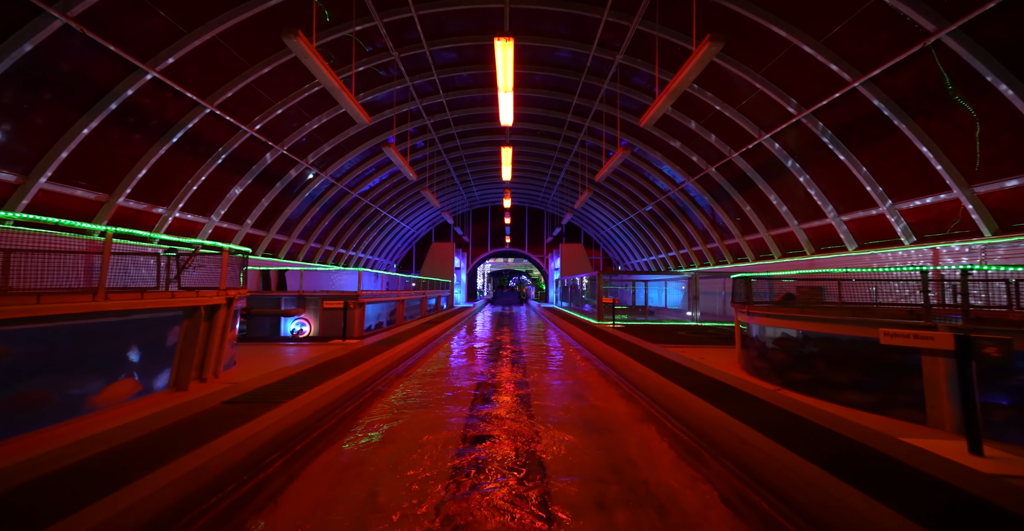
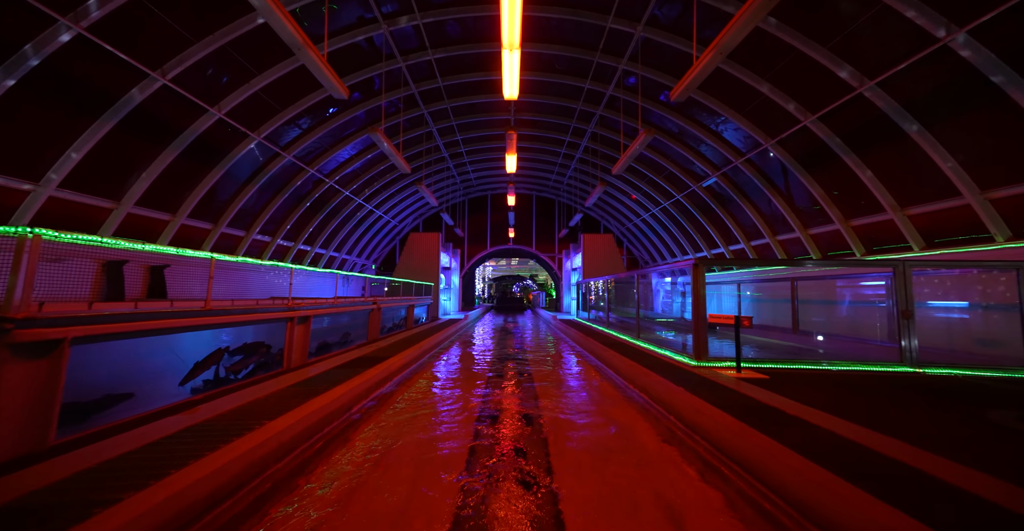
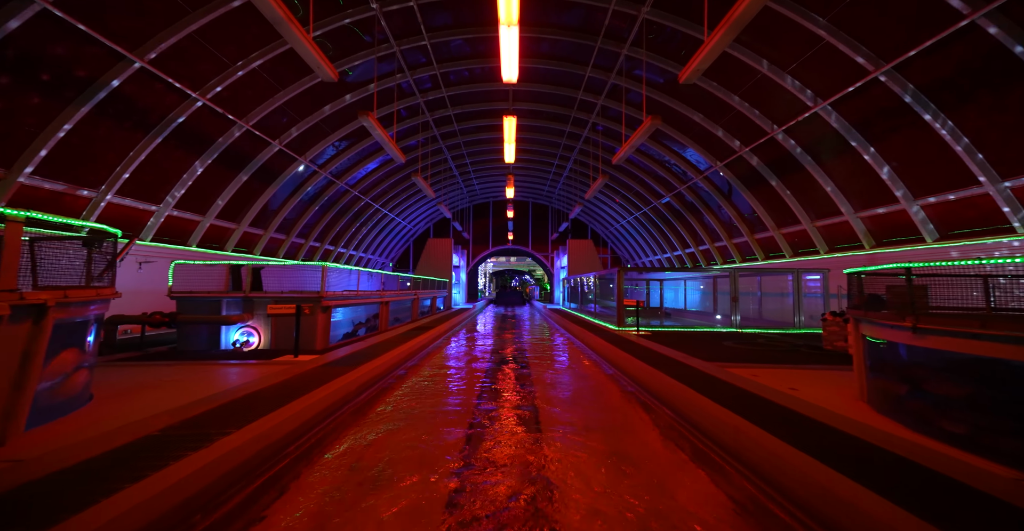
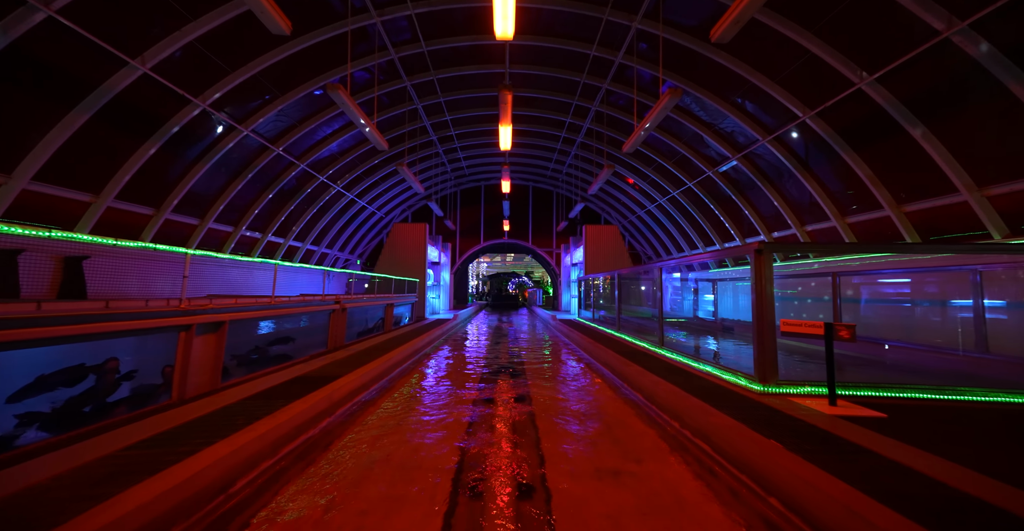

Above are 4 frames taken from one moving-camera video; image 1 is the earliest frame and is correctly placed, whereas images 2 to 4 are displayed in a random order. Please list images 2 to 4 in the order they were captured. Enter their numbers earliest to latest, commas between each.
3, 2, 4
